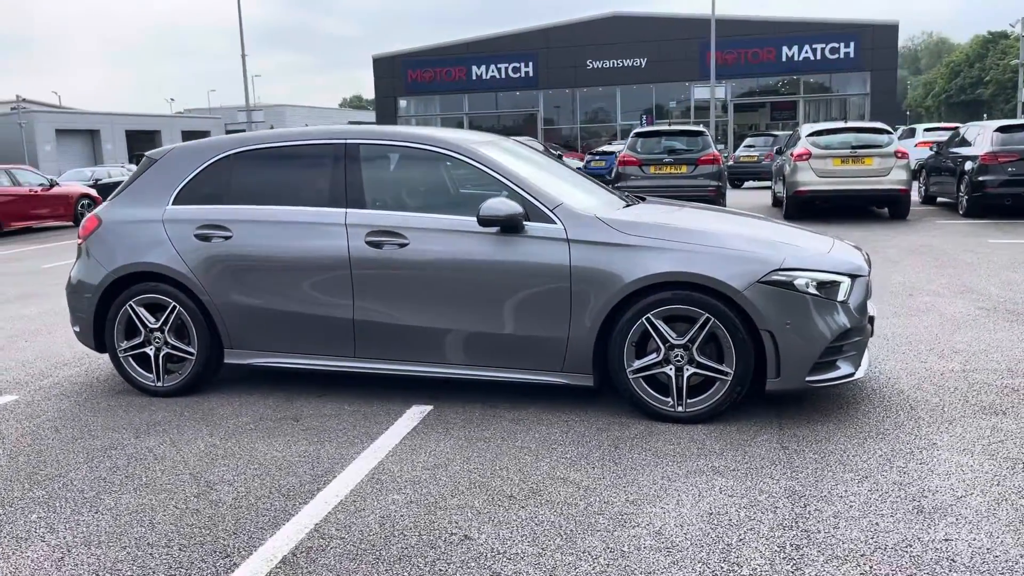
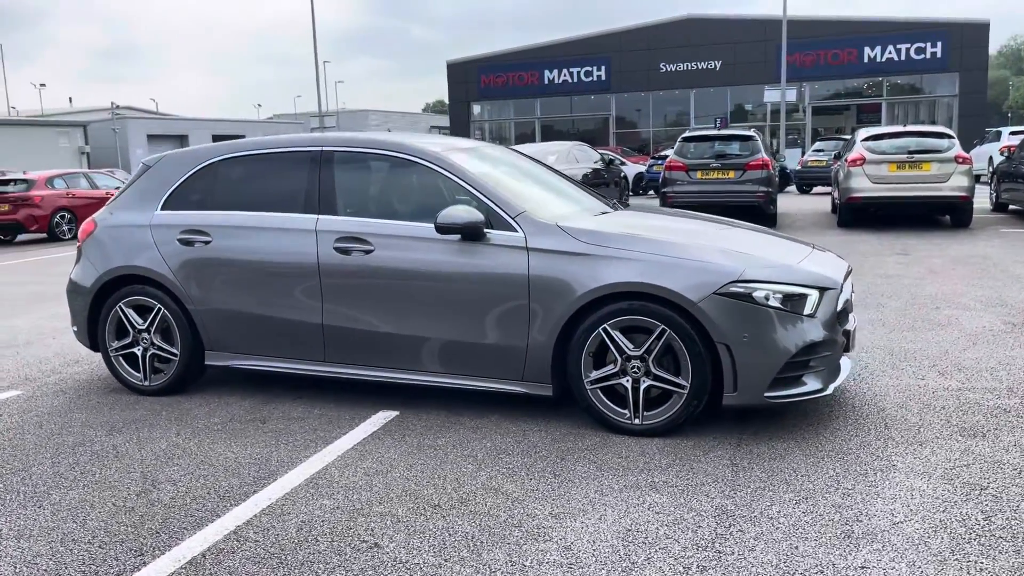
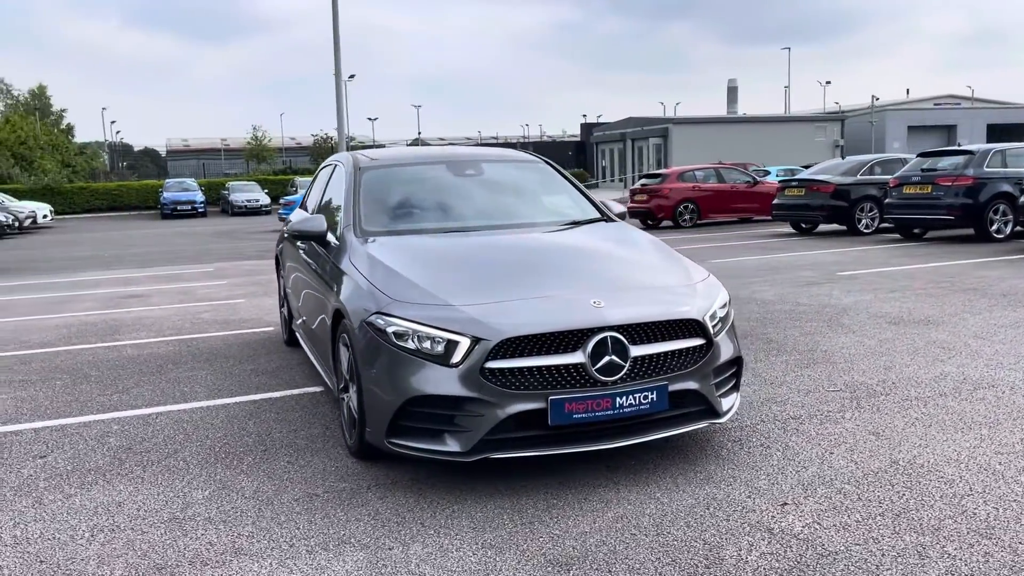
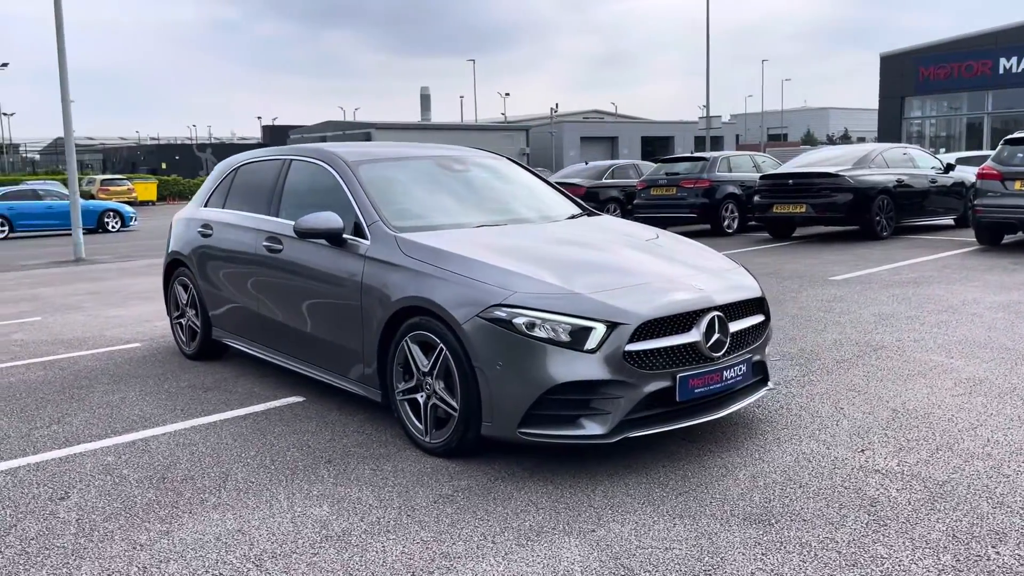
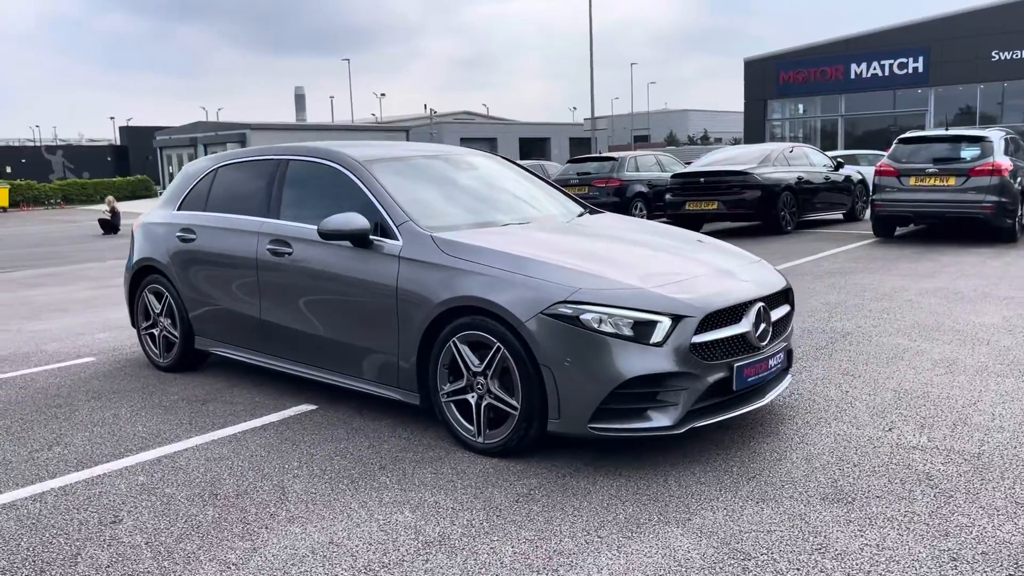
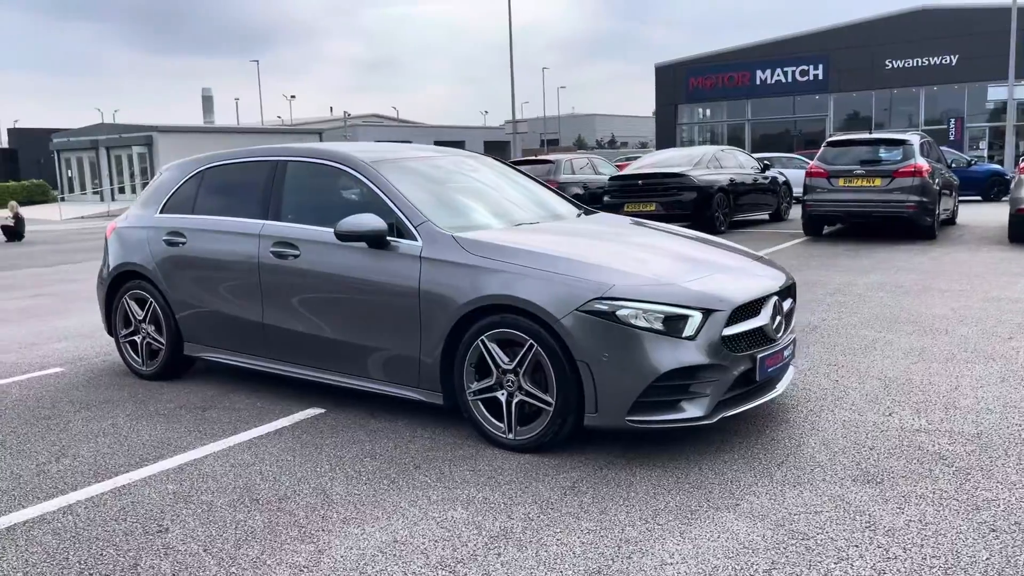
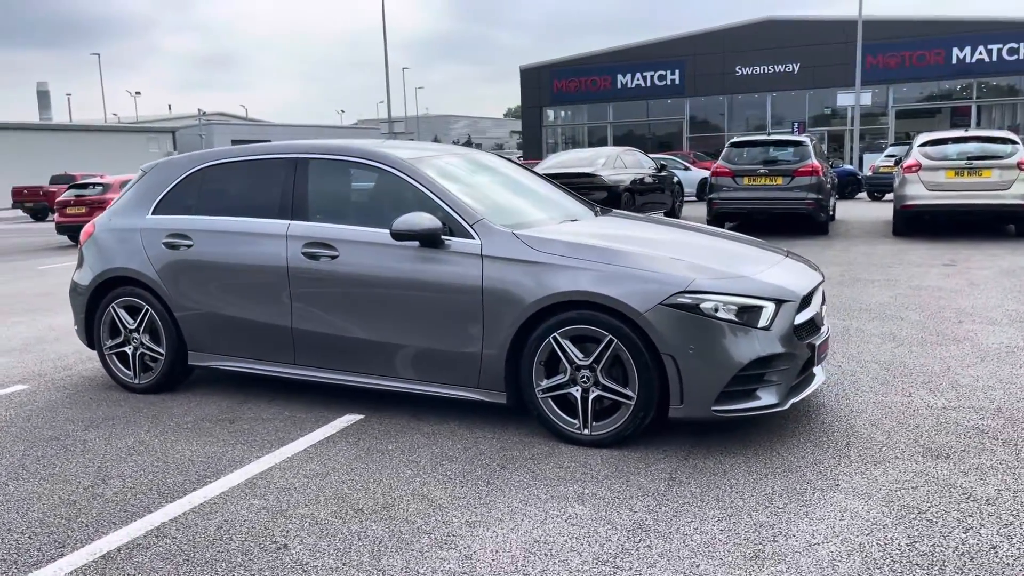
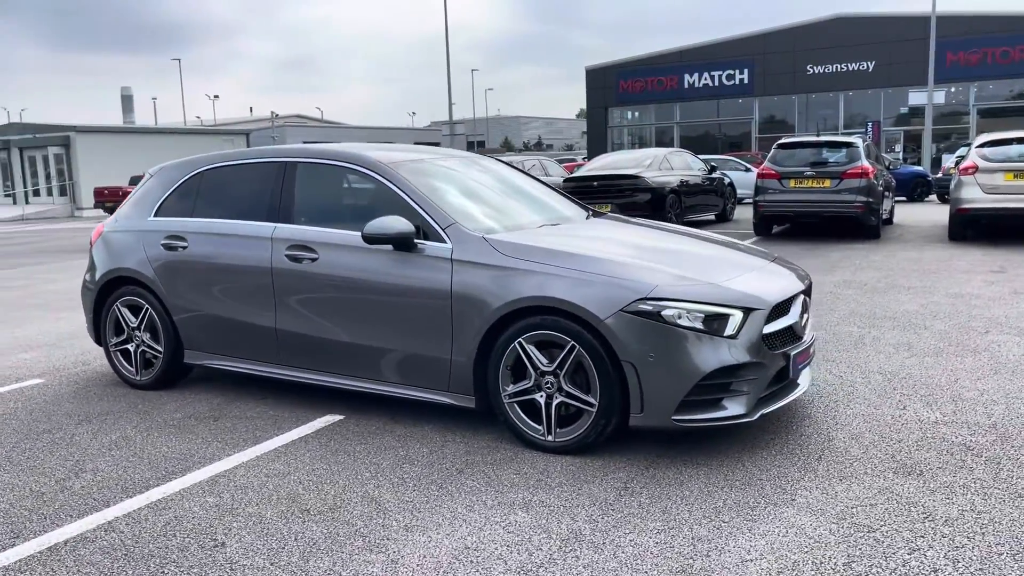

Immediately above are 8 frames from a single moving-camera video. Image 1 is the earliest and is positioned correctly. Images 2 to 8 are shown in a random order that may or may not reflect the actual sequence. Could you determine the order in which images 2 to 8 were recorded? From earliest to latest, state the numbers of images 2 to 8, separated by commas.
2, 7, 8, 6, 5, 4, 3
